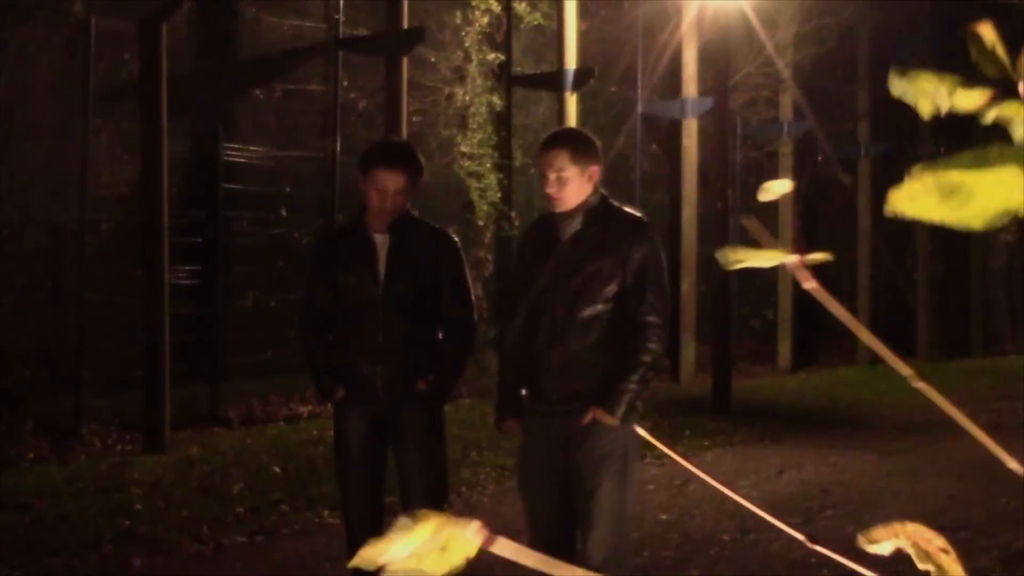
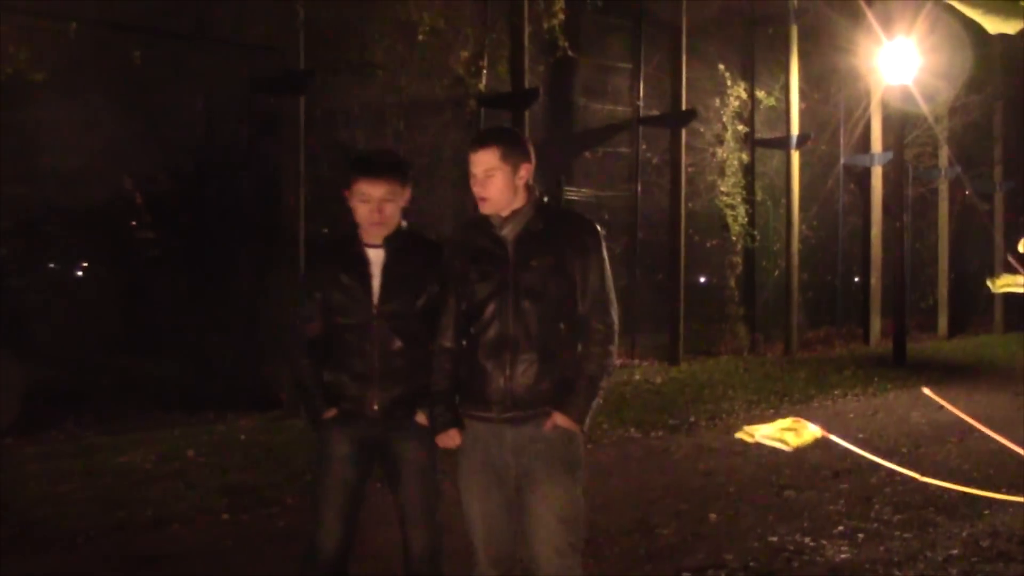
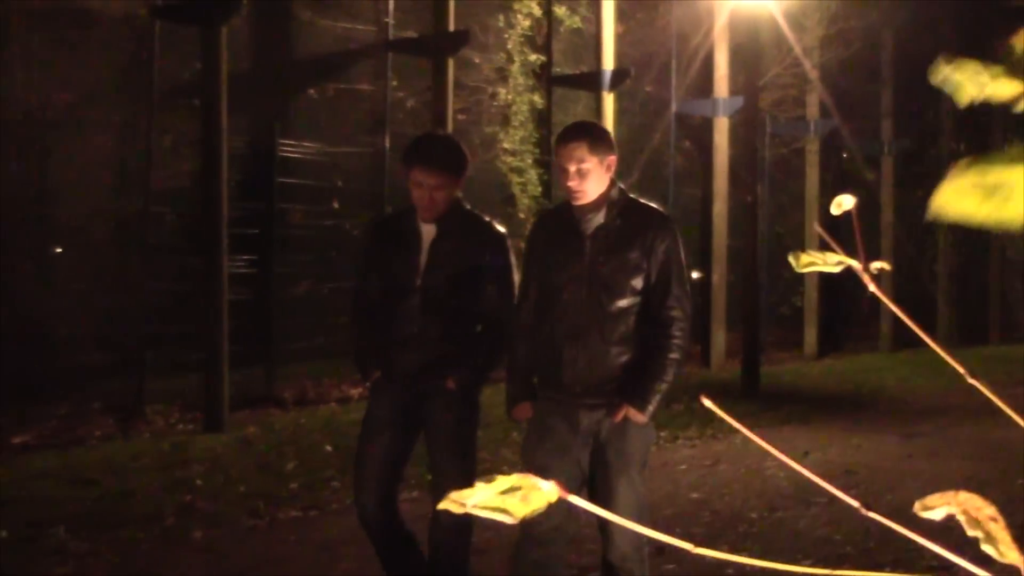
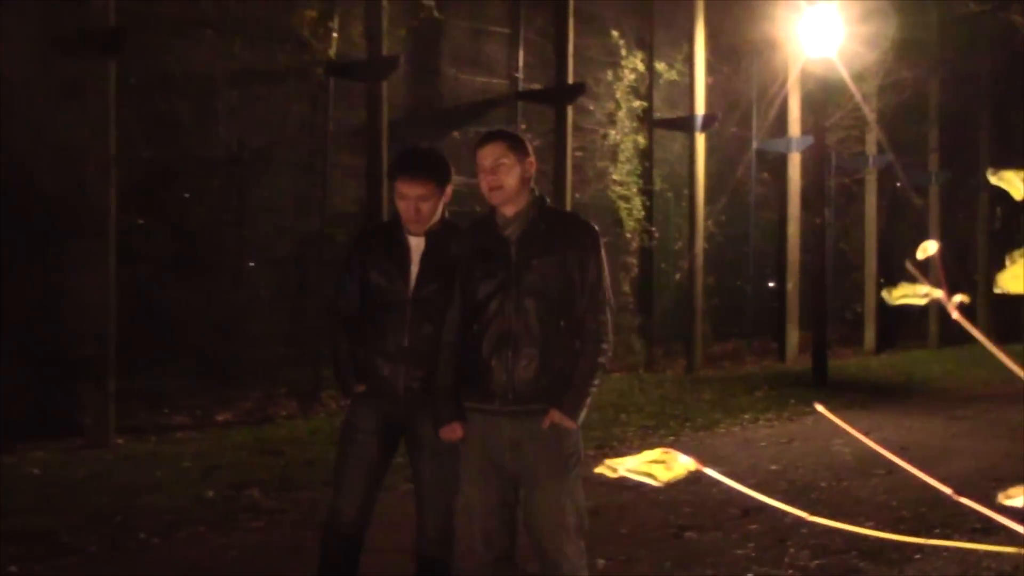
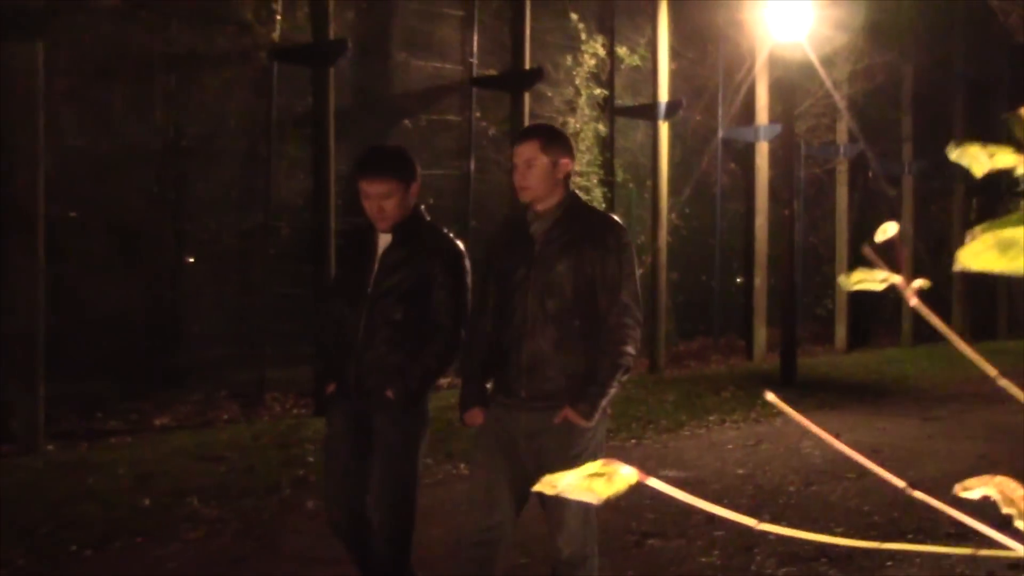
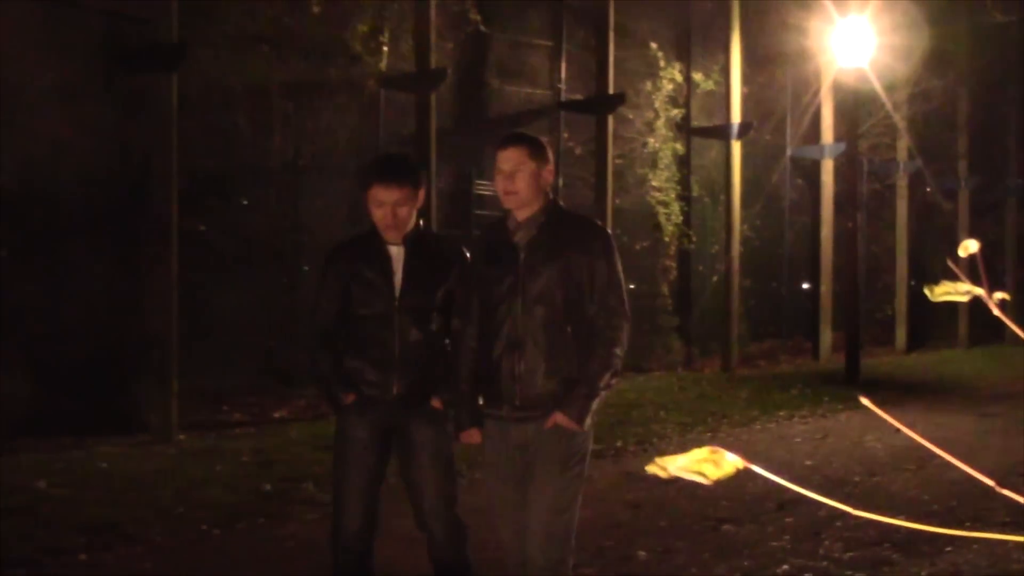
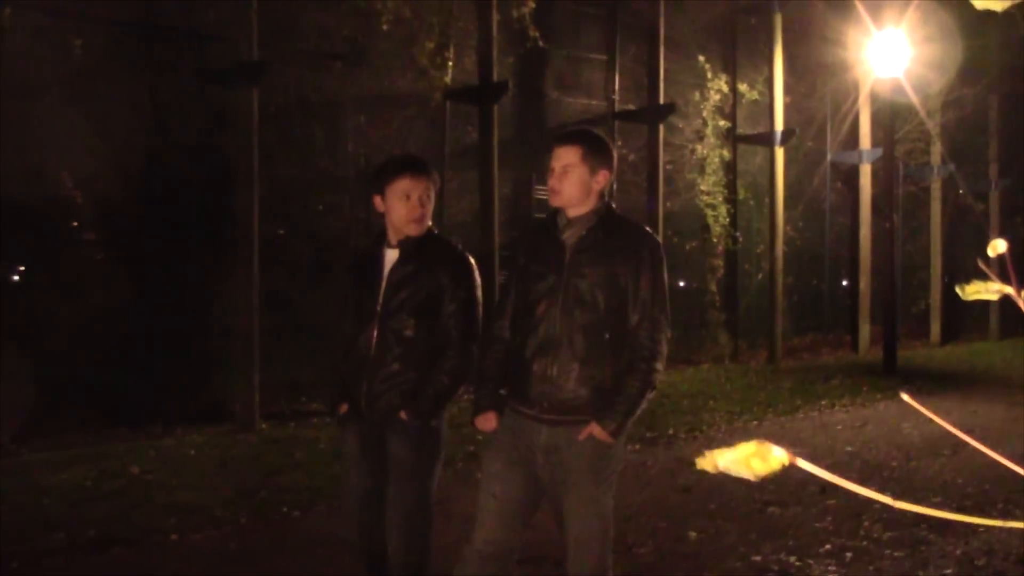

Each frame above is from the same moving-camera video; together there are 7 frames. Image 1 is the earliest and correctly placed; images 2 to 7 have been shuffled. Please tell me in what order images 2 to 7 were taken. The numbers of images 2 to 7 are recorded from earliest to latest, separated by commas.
3, 5, 4, 6, 7, 2
